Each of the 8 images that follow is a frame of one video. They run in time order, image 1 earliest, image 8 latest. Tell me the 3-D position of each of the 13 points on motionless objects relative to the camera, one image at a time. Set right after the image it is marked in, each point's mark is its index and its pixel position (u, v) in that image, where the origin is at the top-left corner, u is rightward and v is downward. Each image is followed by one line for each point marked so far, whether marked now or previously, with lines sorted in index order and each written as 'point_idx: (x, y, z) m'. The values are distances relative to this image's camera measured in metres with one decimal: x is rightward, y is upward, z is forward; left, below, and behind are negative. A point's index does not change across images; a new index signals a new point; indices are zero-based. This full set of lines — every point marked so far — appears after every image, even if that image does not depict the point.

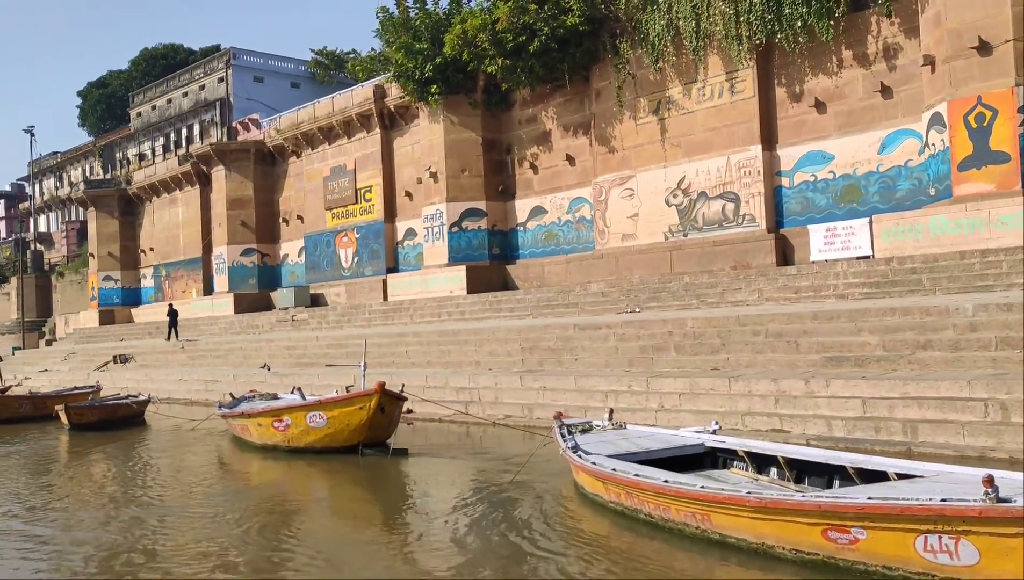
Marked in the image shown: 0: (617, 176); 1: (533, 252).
0: (+1.9, +2.1, +16.7) m
1: (+0.4, +0.8, +18.8) m
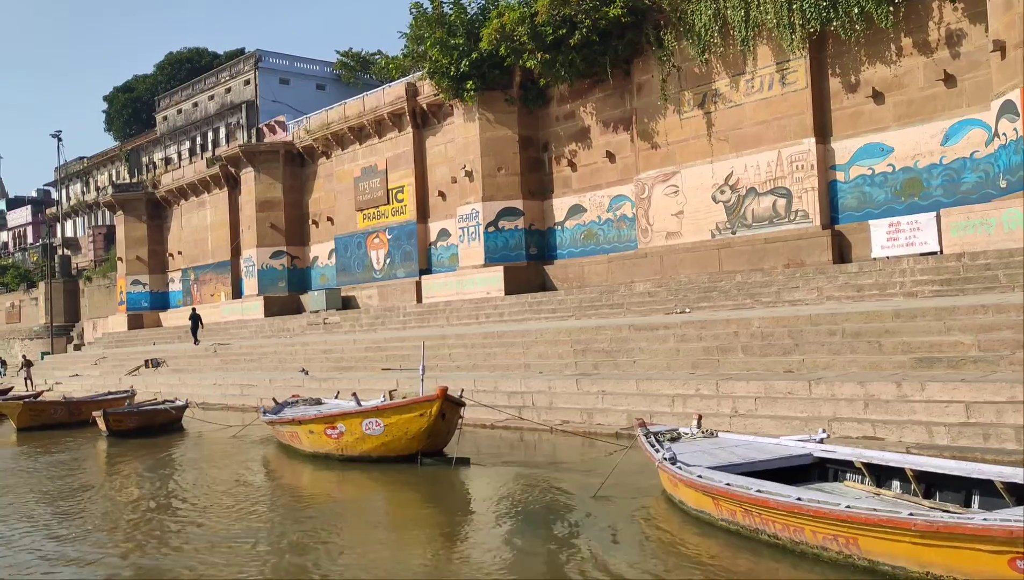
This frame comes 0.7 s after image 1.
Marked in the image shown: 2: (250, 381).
0: (+2.6, +2.1, +16.2) m
1: (+1.2, +0.8, +18.3) m
2: (-4.4, -1.5, +15.2) m
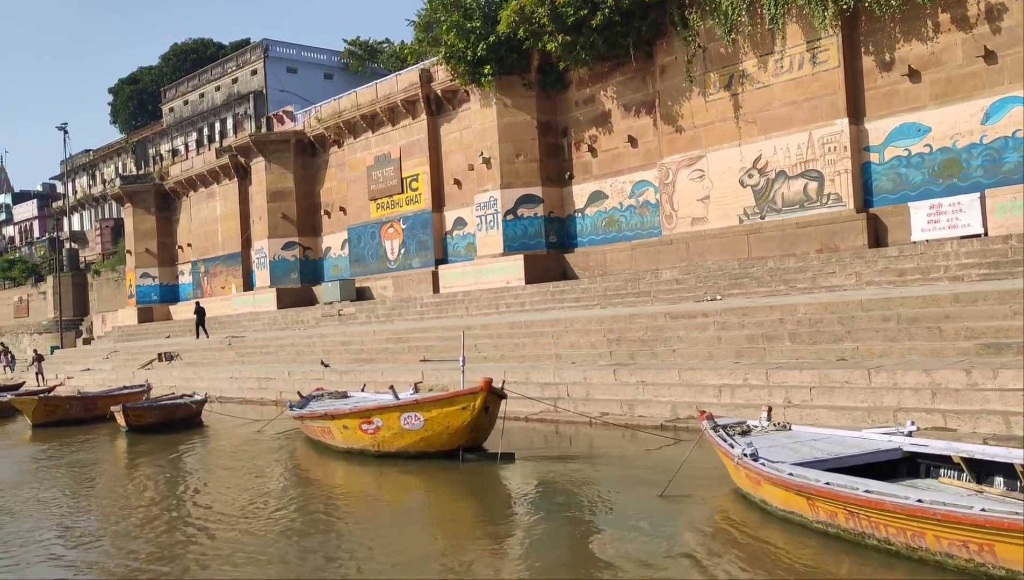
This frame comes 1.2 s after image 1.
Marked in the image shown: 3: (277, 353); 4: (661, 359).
0: (+3.0, +2.3, +15.8) m
1: (+1.6, +1.0, +17.9) m
2: (-4.0, -1.4, +14.9) m
3: (-4.2, -1.1, +16.4) m
4: (+1.6, -0.7, +9.5) m
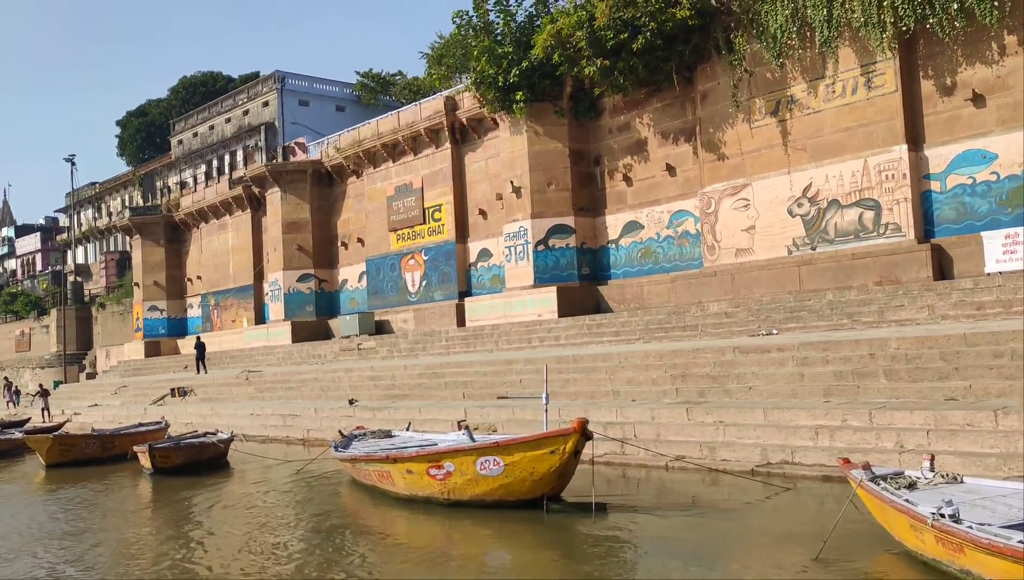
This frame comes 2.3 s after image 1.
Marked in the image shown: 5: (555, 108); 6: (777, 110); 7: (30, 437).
0: (+3.6, +1.7, +15.1) m
1: (+2.2, +0.4, +17.2) m
2: (-3.4, -1.9, +14.1) m
3: (-3.6, -1.7, +15.6) m
4: (+2.2, -1.0, +8.8) m
5: (+0.8, +3.5, +17.5) m
6: (+4.2, +2.8, +14.4) m
7: (-6.1, -1.9, +11.6) m
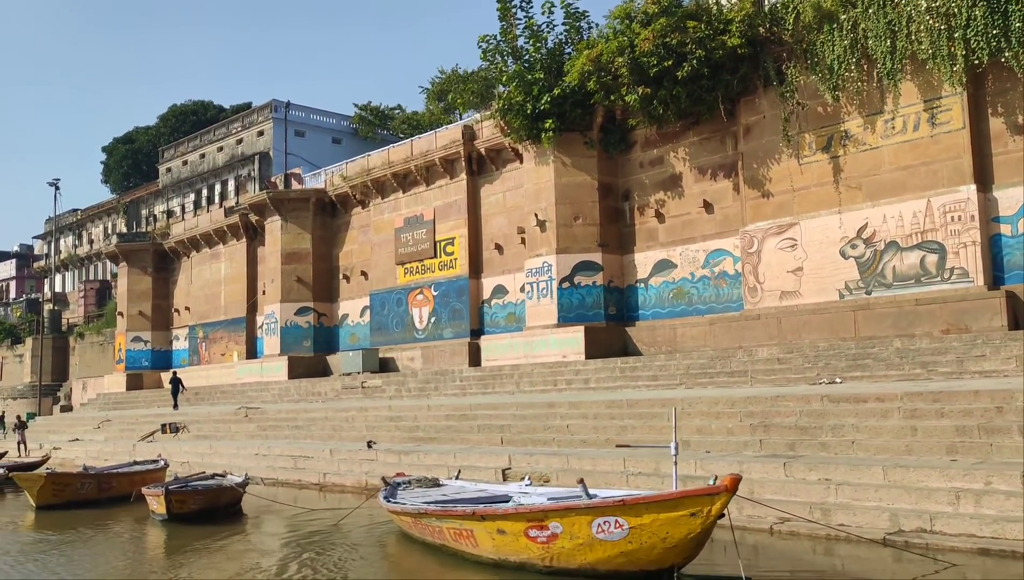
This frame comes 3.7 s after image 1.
0: (+4.1, +1.0, +14.3) m
1: (+2.6, -0.4, +16.3) m
2: (-3.0, -2.3, +12.9) m
3: (-3.2, -2.2, +14.4) m
4: (+2.8, -1.4, +7.8) m
5: (+1.3, +2.8, +16.7) m
6: (+4.8, +2.2, +13.6) m
7: (-5.6, -2.1, +10.3) m
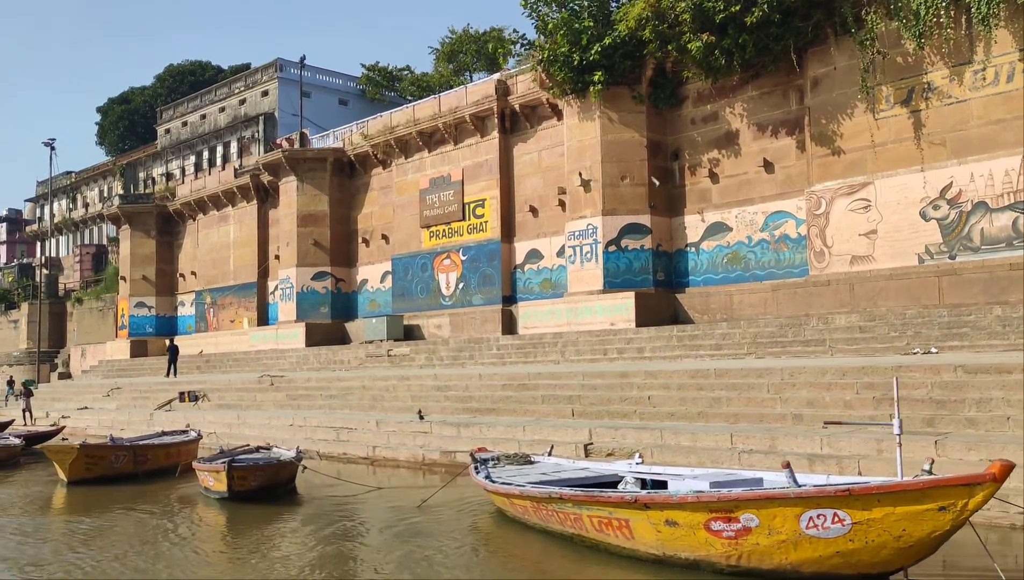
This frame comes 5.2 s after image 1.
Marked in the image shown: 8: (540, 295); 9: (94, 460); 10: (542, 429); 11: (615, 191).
0: (+4.9, +1.6, +13.4) m
1: (+3.3, +0.2, +15.4) m
2: (-2.2, -1.8, +12.0) m
3: (-2.5, -1.6, +13.5) m
4: (+3.6, -1.1, +6.9) m
5: (+2.1, +3.4, +15.6) m
6: (+5.5, +2.7, +12.7) m
7: (-4.8, -1.6, +9.3) m
8: (+0.6, -0.1, +18.1) m
9: (-4.3, -1.8, +9.4) m
10: (+0.3, -1.5, +9.5) m
11: (+1.8, +1.7, +15.7) m
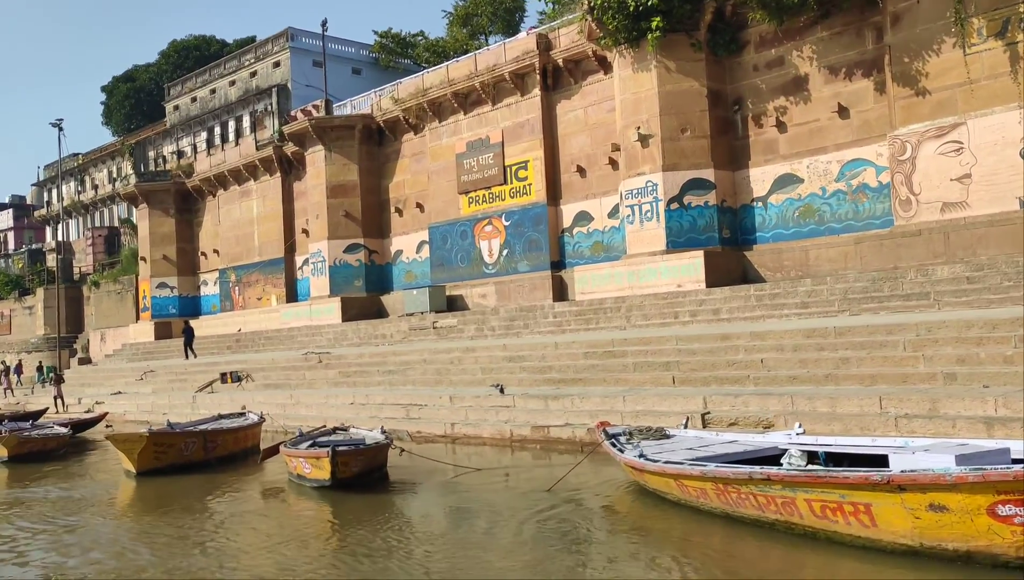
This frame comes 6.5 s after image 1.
0: (+5.8, +2.2, +12.5) m
1: (+4.3, +0.9, +14.5) m
2: (-1.2, -1.4, +11.2) m
3: (-1.5, -1.2, +12.7) m
4: (+4.5, -0.6, +6.1) m
5: (+2.9, +4.0, +14.7) m
6: (+6.4, +3.3, +11.7) m
7: (-3.8, -1.4, +8.6) m
8: (+1.5, +0.6, +17.2) m
9: (-3.3, -1.5, +8.6) m
10: (+1.3, -1.1, +8.8) m
11: (+2.7, +2.3, +14.8) m
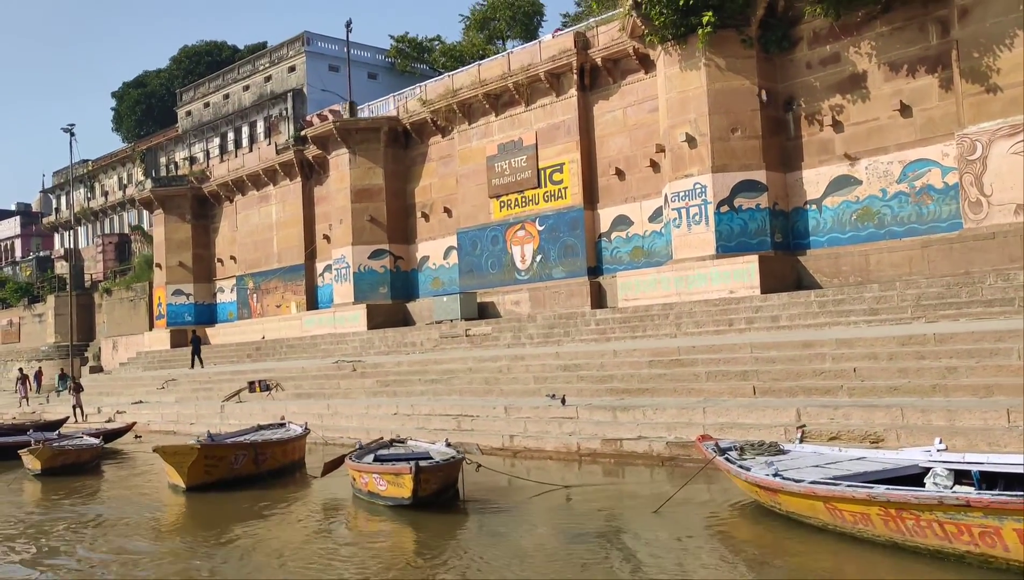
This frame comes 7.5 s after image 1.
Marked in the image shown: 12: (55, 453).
0: (+6.4, +2.2, +11.9) m
1: (+4.9, +0.8, +13.9) m
2: (-0.6, -1.4, +10.6) m
3: (-0.8, -1.2, +12.1) m
4: (+5.2, -0.6, +5.5) m
5: (+3.6, +4.0, +14.1) m
6: (+7.1, +3.3, +11.1) m
7: (-3.1, -1.4, +8.0) m
8: (+2.2, +0.5, +16.6) m
9: (-2.7, -1.5, +8.0) m
10: (+1.9, -1.1, +8.1) m
11: (+3.3, +2.2, +14.2) m
12: (-5.2, -1.9, +10.4) m
